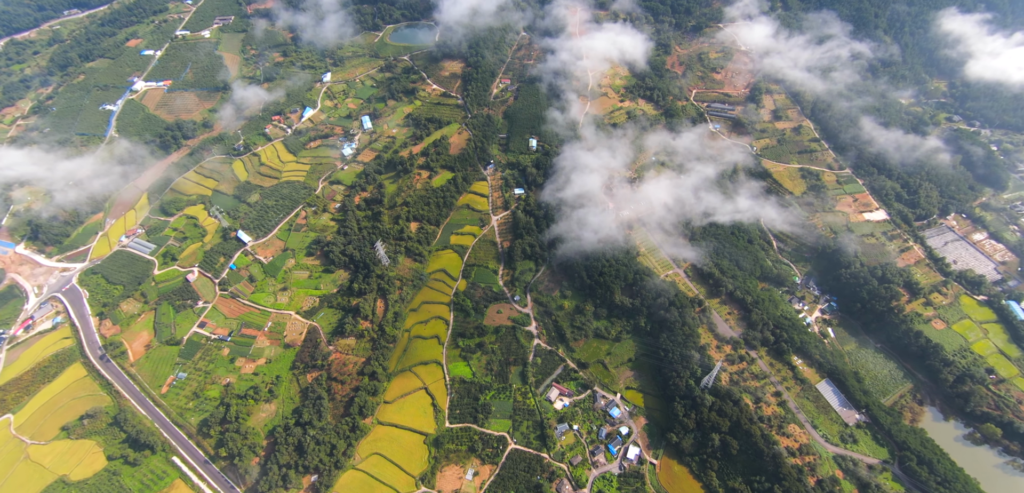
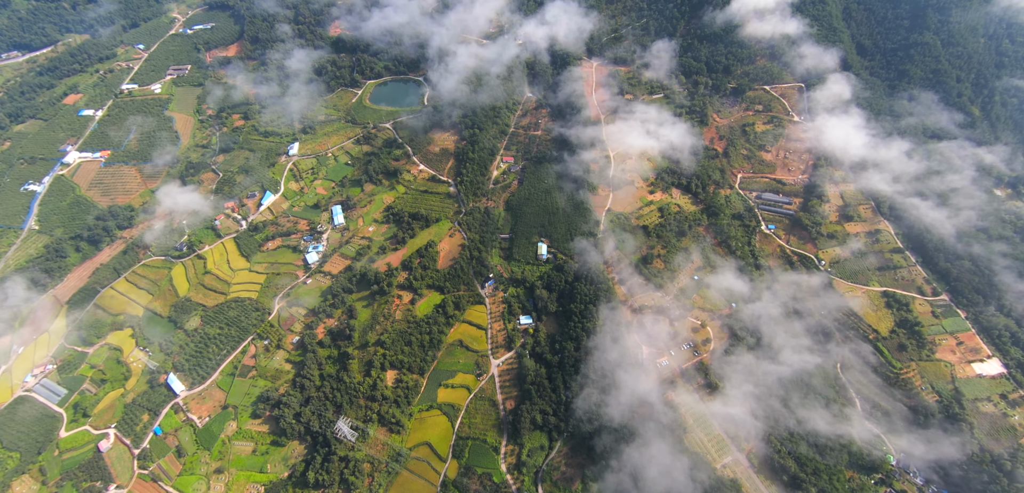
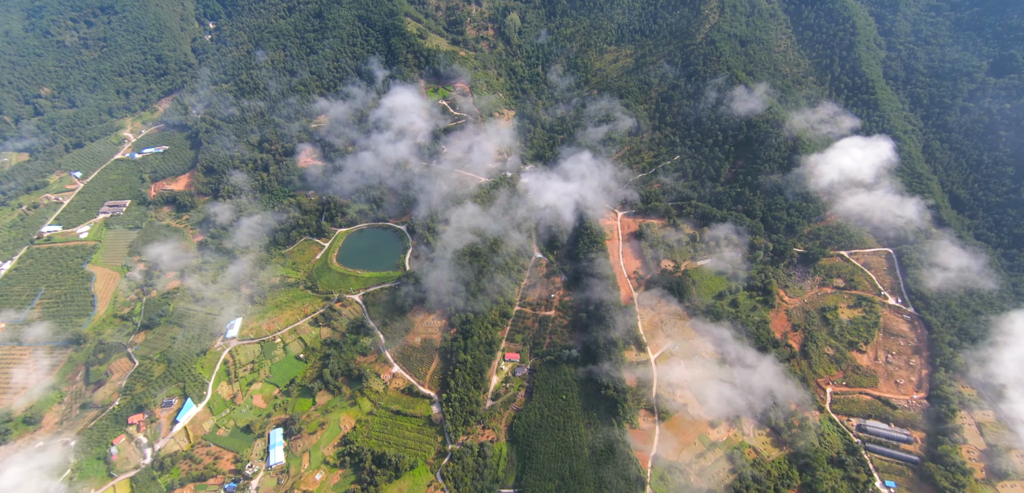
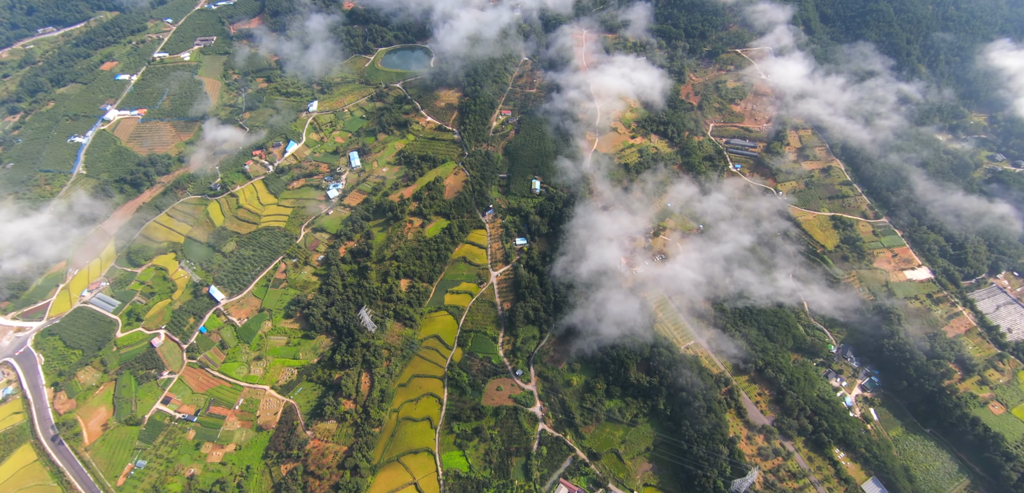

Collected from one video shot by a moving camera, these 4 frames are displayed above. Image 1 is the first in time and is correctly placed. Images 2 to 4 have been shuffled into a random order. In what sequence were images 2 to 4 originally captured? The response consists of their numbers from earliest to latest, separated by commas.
4, 2, 3
